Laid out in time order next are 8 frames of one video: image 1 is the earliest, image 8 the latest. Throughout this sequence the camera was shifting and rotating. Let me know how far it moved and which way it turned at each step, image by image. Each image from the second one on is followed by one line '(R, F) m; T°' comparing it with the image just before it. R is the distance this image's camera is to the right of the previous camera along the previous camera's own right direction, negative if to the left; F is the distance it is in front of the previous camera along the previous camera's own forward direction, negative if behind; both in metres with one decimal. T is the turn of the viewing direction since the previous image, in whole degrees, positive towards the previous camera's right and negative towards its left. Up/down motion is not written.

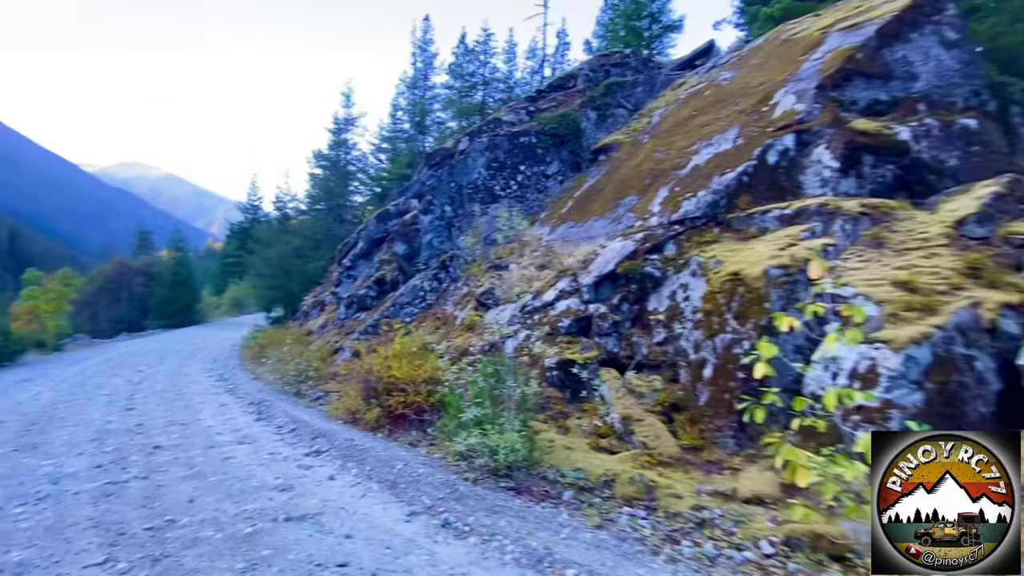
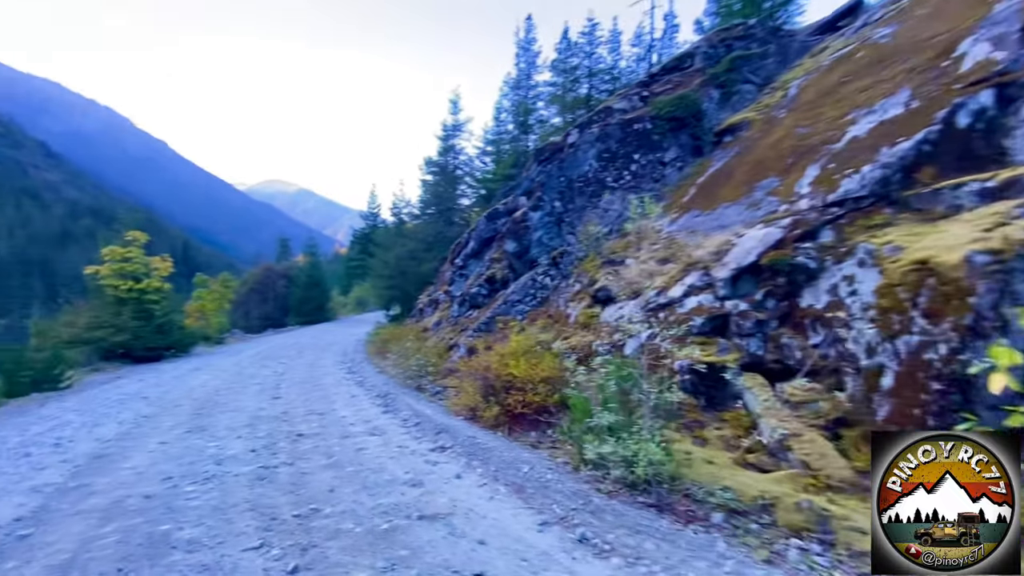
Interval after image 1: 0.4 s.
(-0.3, +0.3) m; -12°
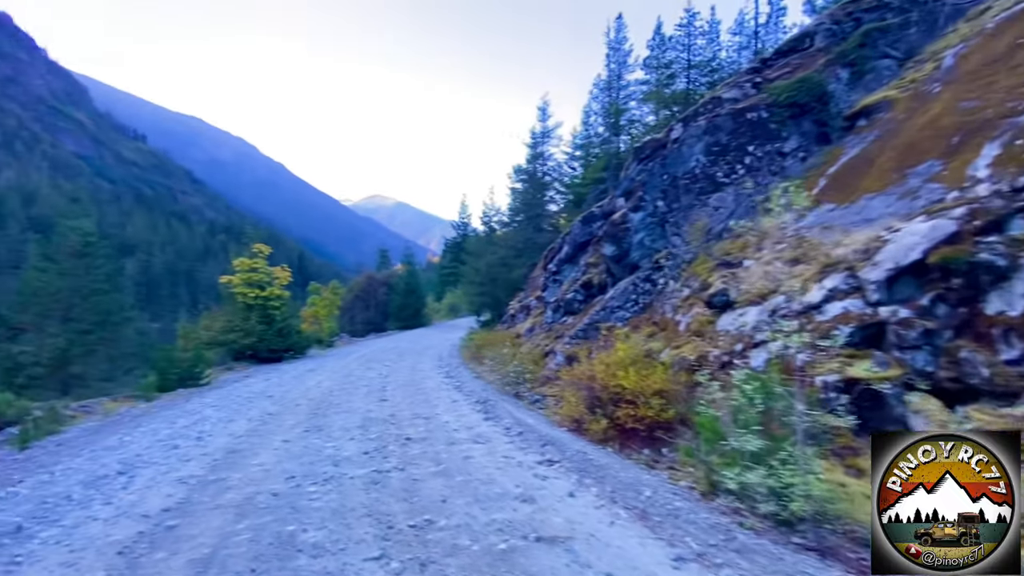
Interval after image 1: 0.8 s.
(-0.3, +0.3) m; -10°
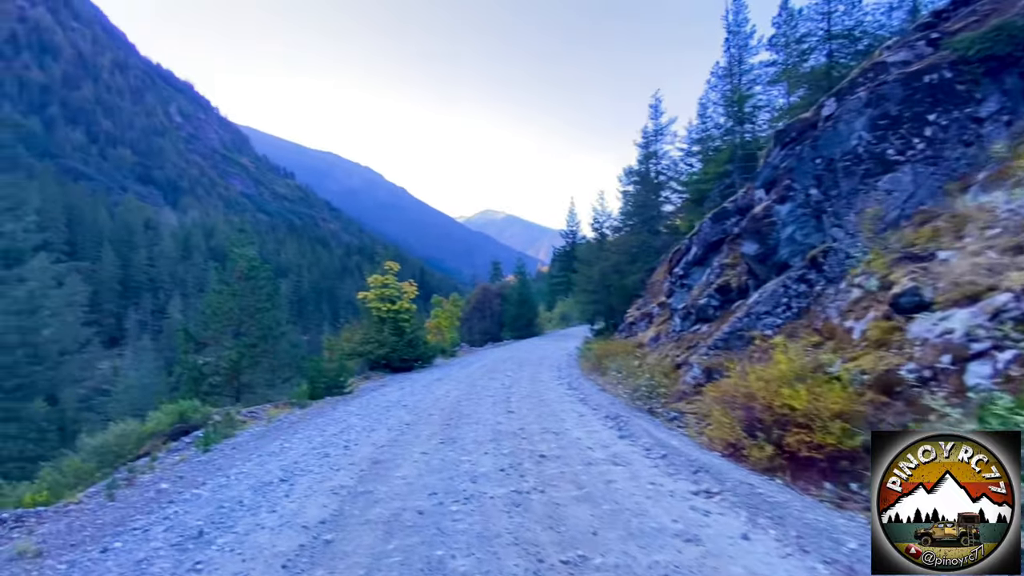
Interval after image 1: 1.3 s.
(-0.3, +0.4) m; -13°
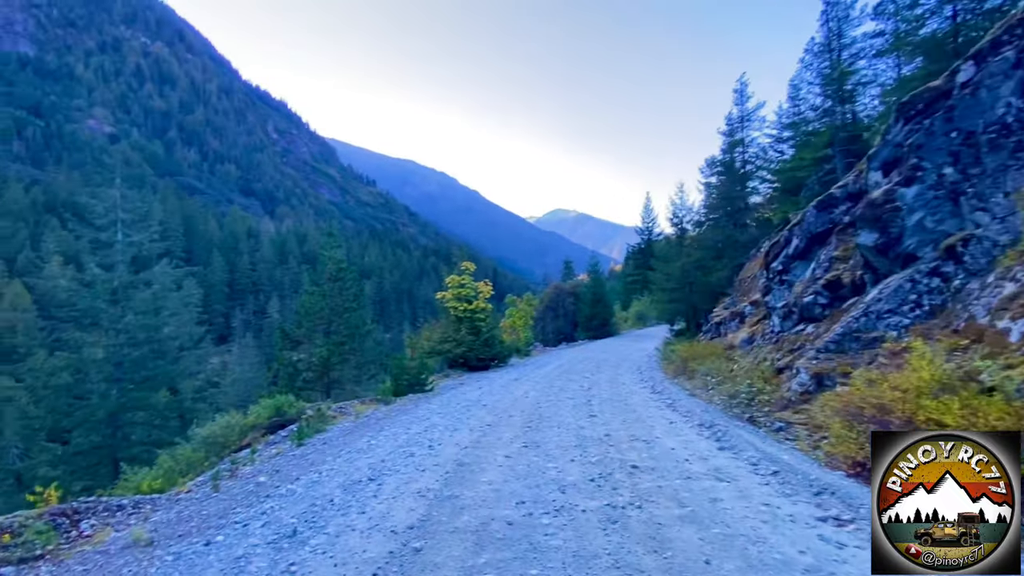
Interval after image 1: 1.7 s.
(-0.2, +0.3) m; -9°
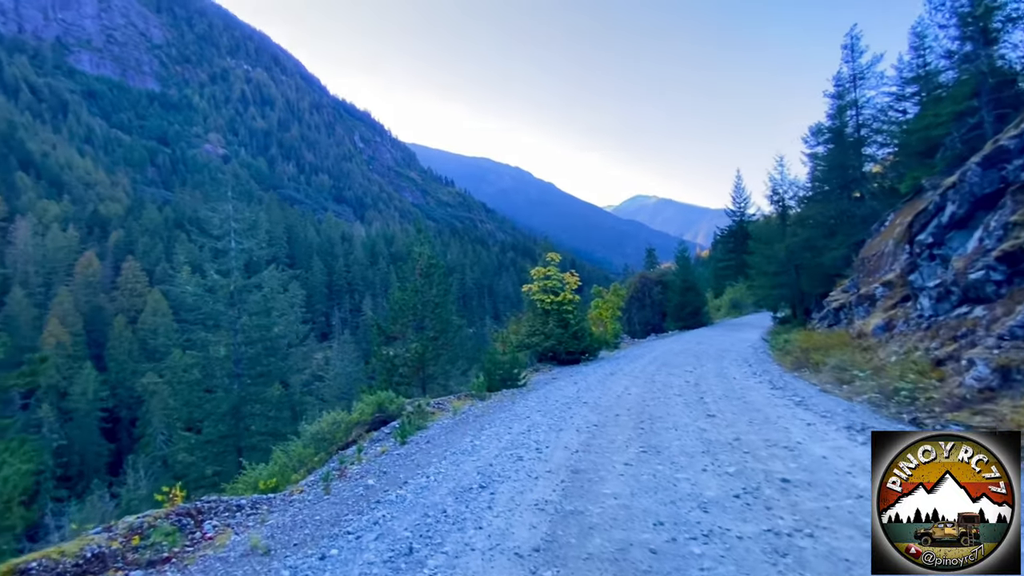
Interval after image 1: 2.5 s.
(-0.4, +0.6) m; -9°
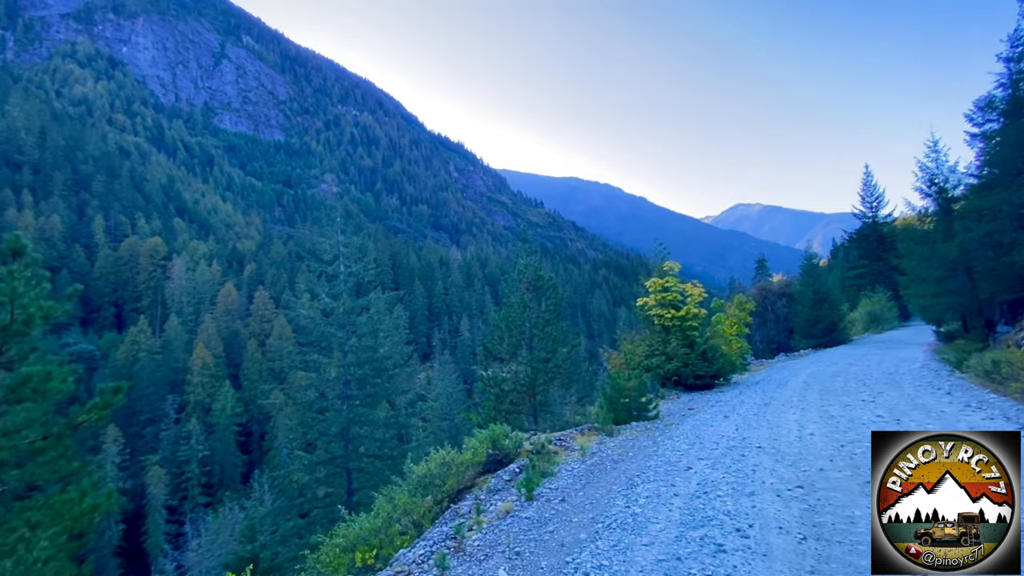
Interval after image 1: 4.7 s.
(-0.8, +1.8) m; -11°
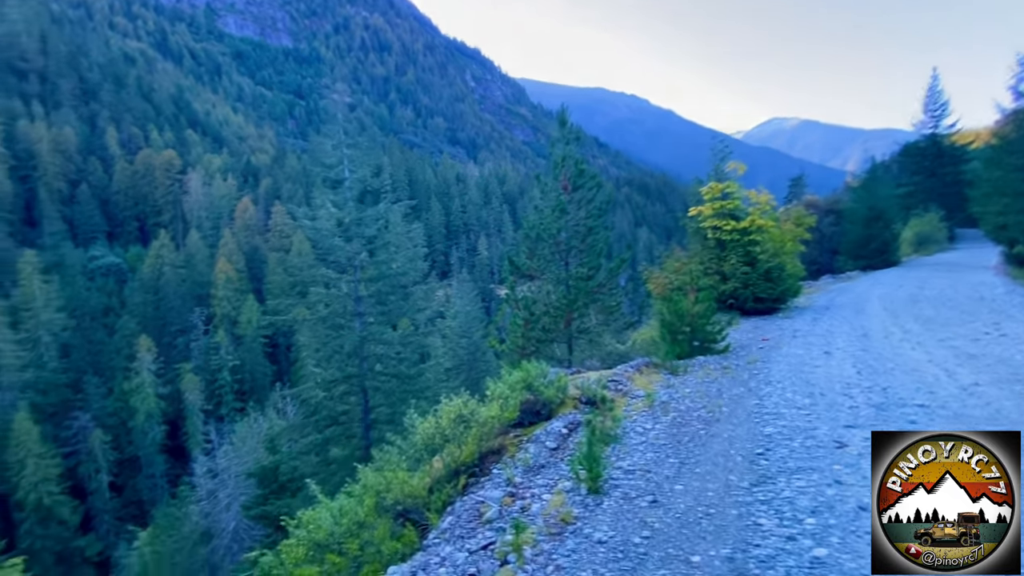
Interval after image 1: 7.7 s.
(-0.3, +2.7) m; -2°
